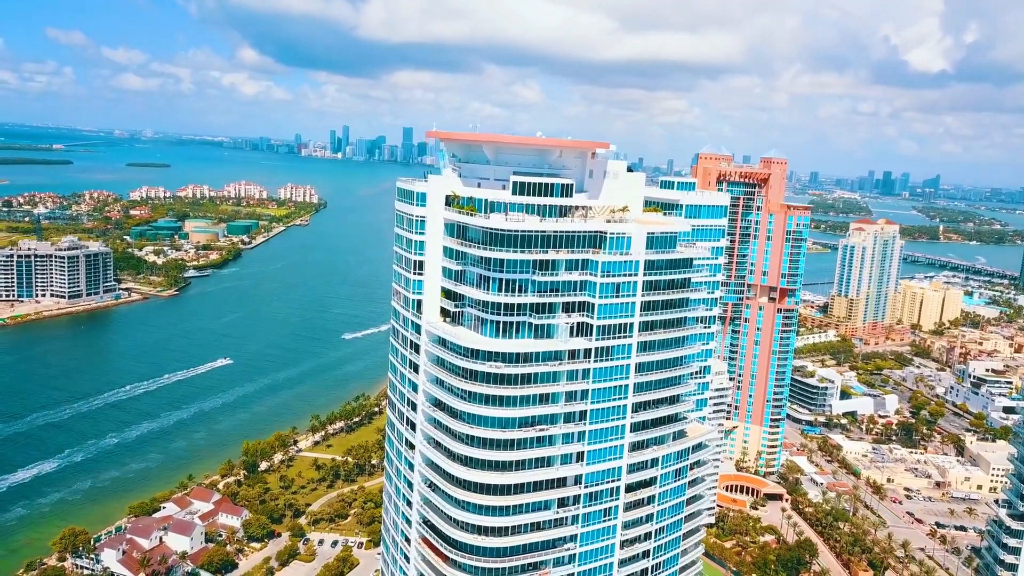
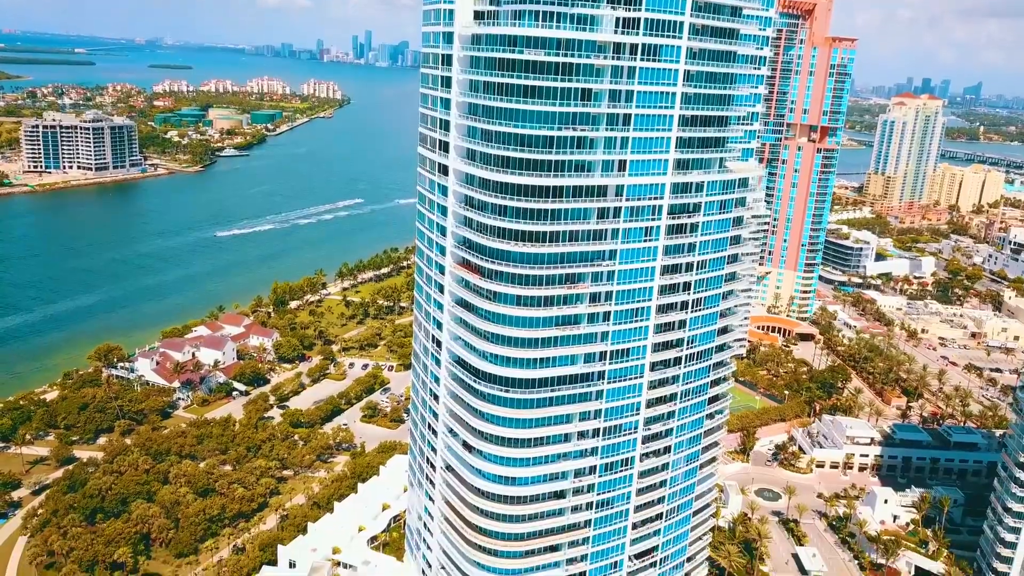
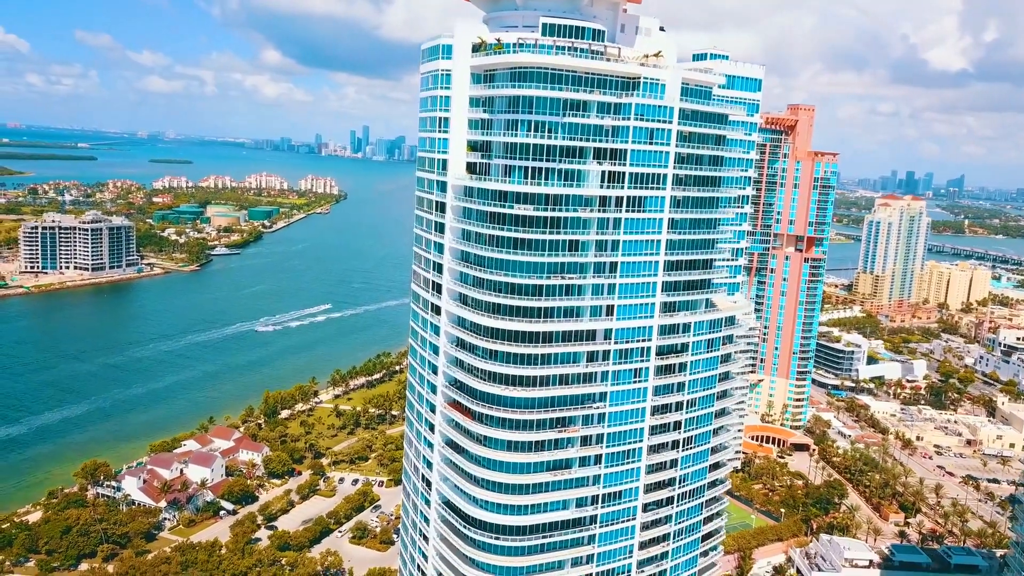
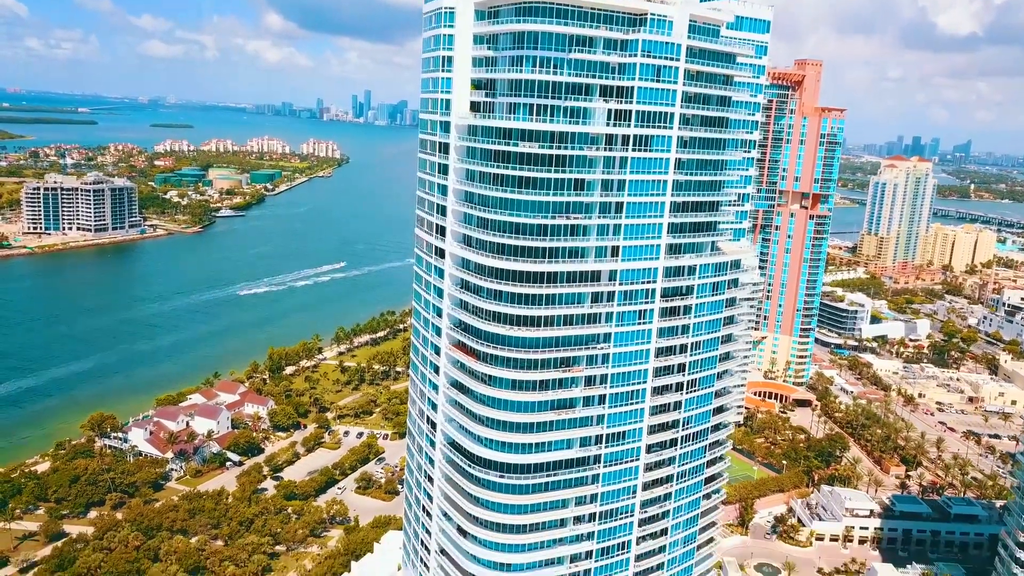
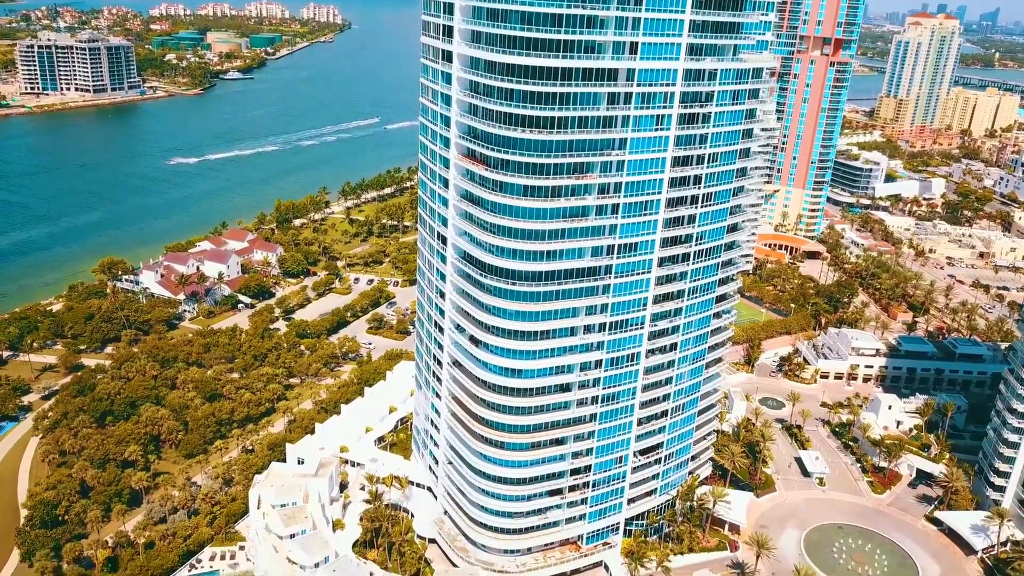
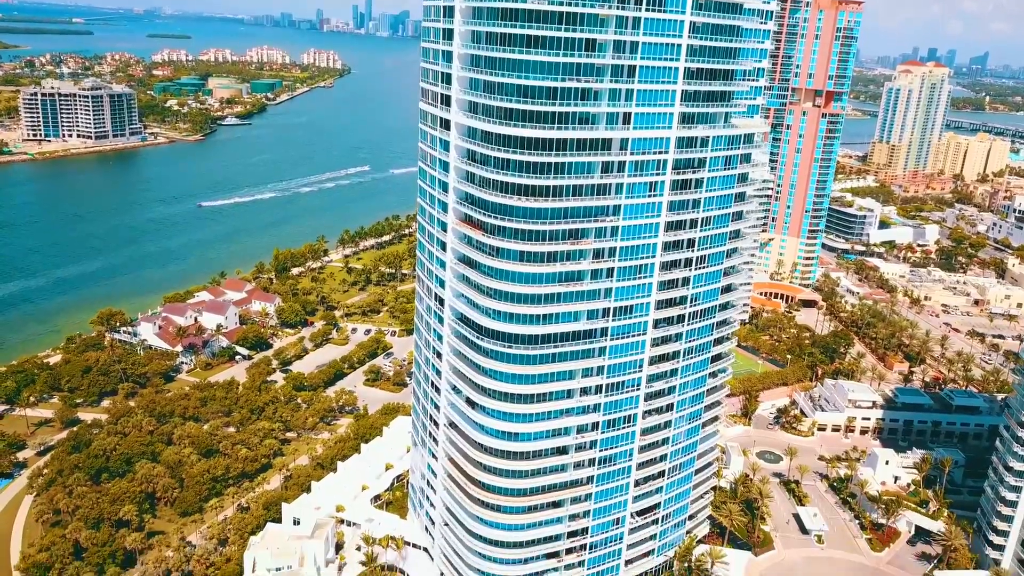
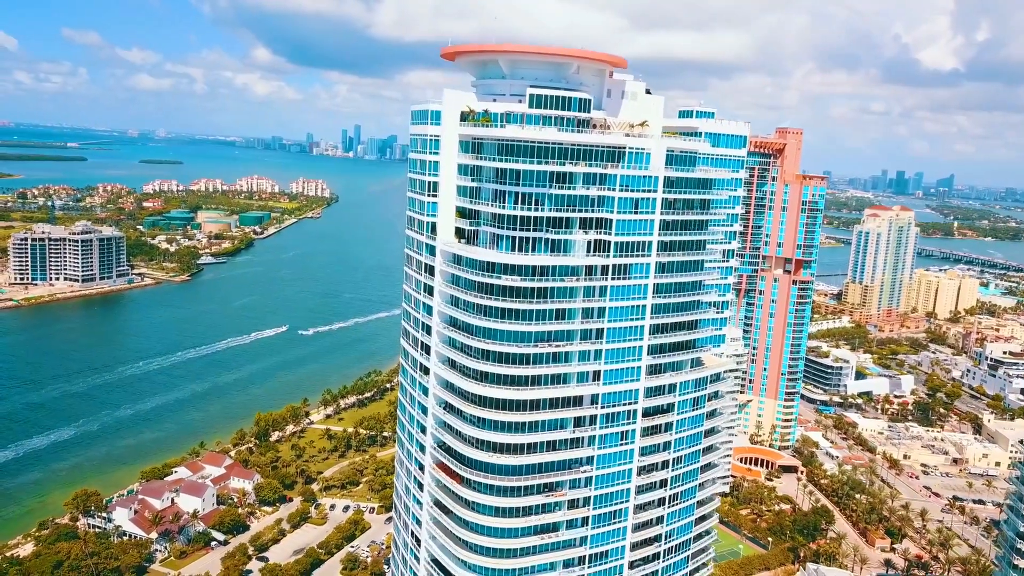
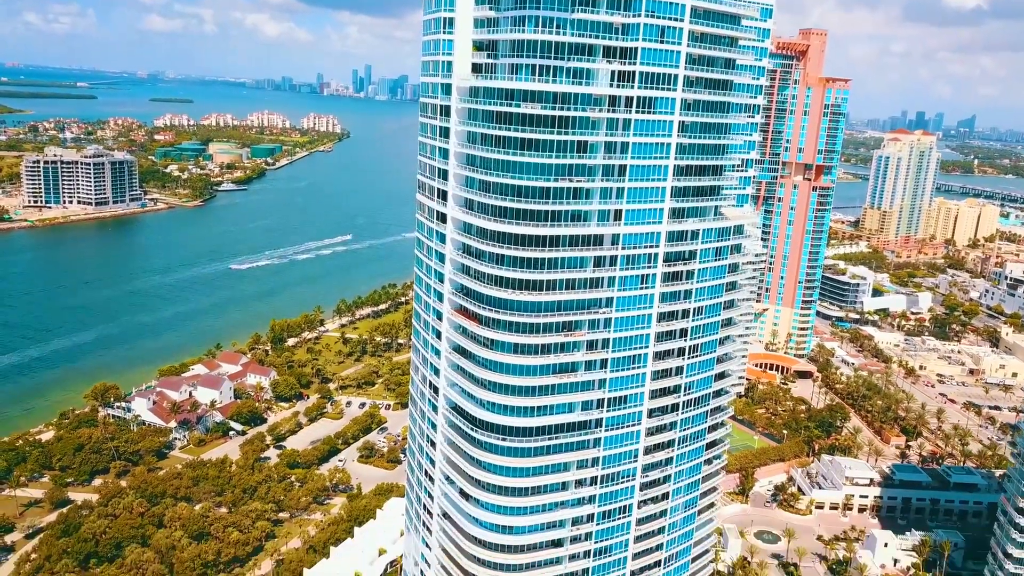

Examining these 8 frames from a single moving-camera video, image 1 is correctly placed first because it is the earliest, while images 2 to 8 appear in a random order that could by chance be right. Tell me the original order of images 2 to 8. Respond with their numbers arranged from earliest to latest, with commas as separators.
7, 3, 4, 8, 2, 6, 5
